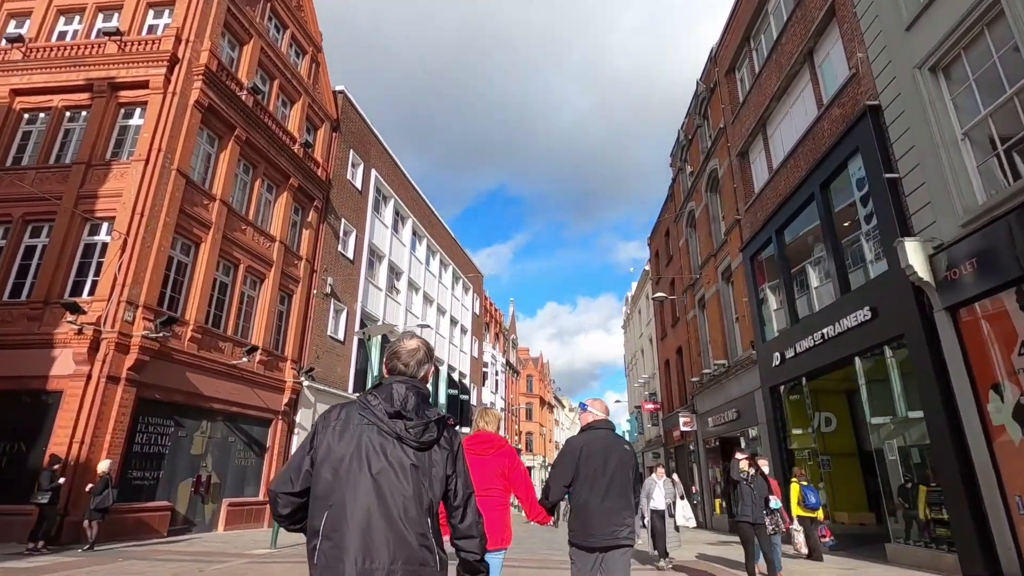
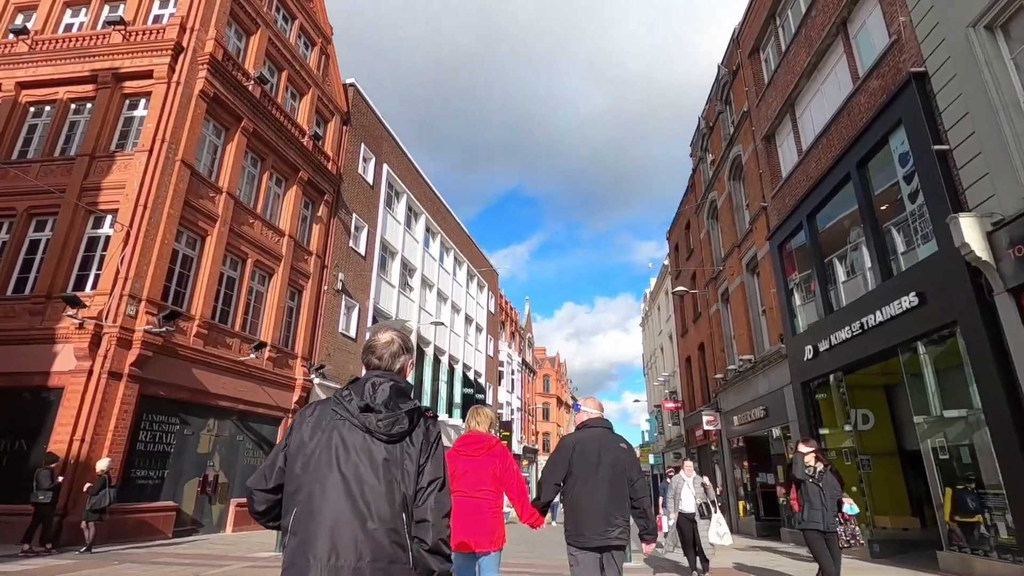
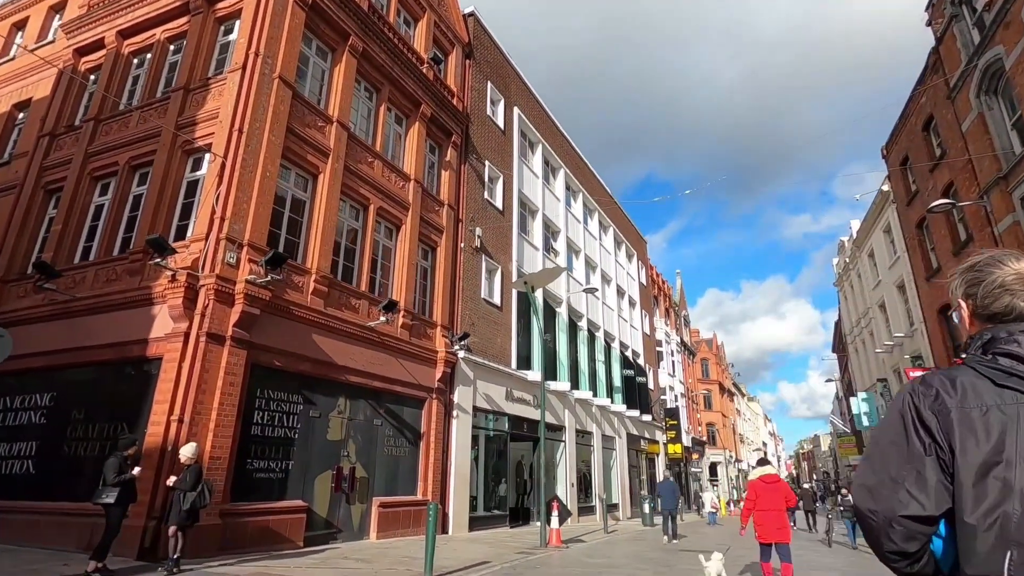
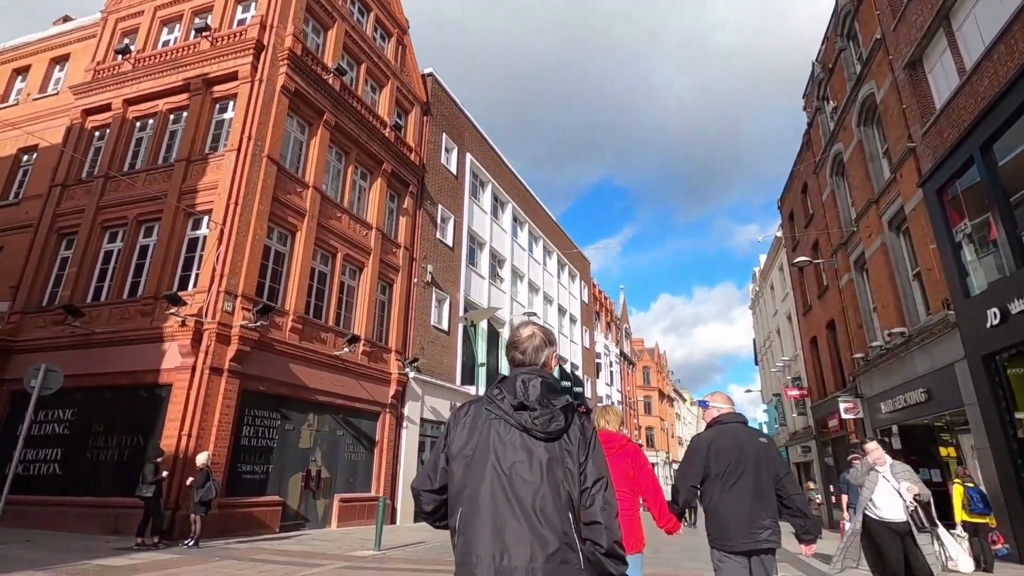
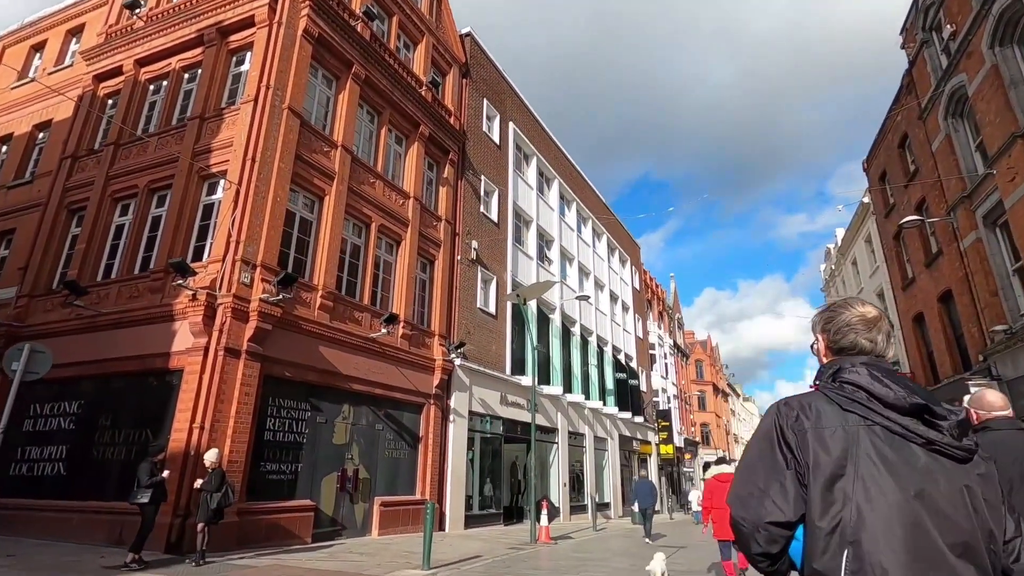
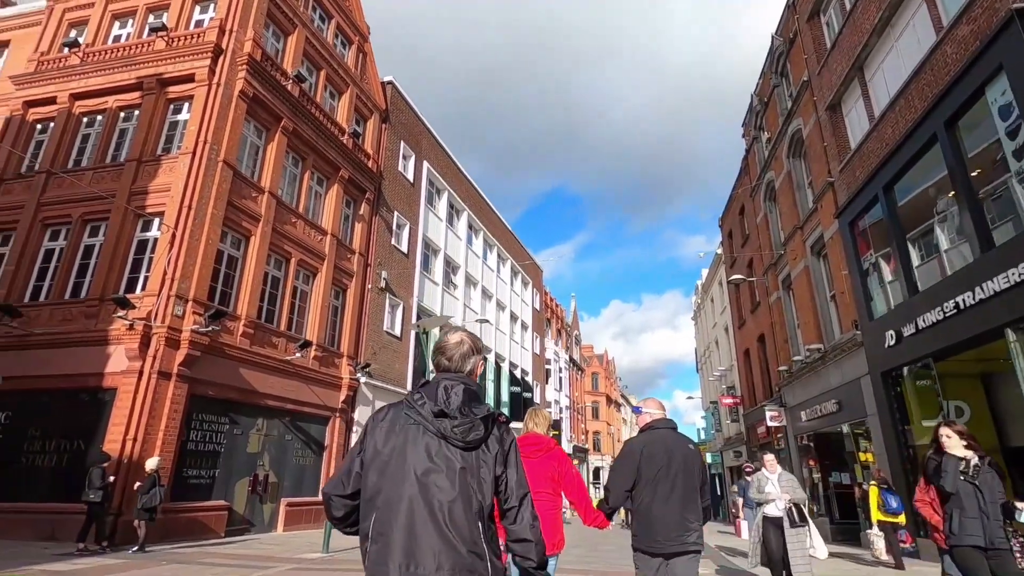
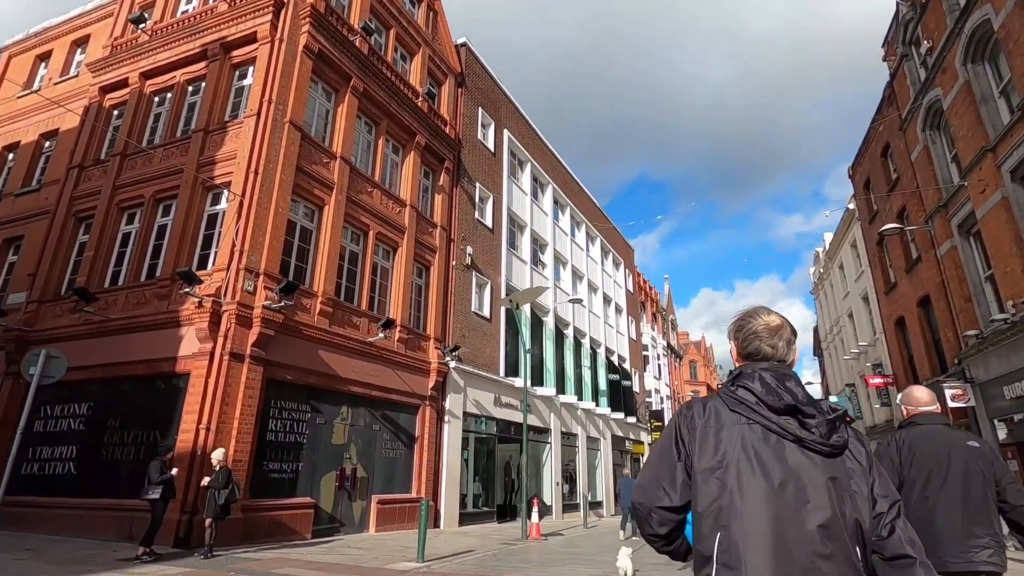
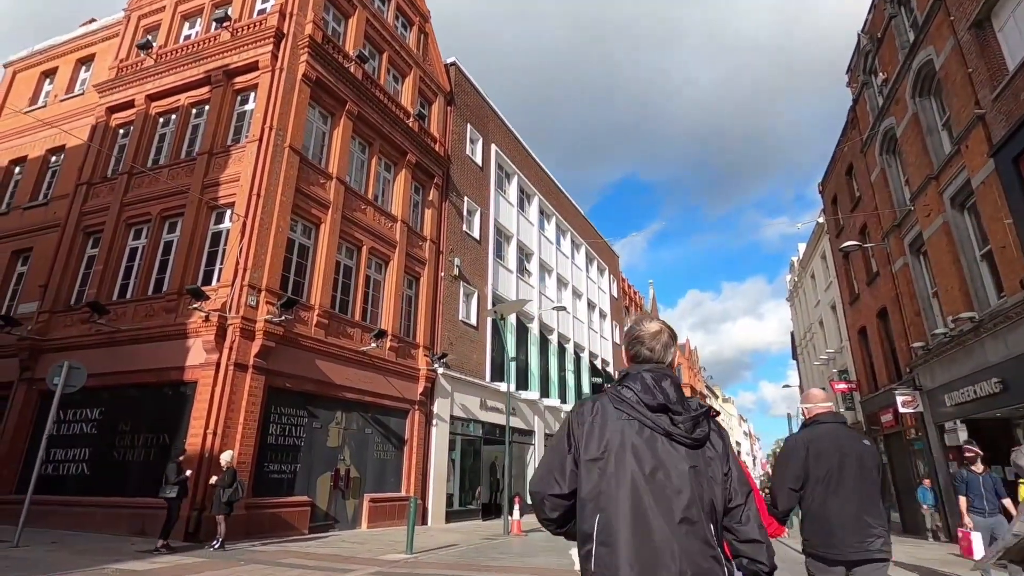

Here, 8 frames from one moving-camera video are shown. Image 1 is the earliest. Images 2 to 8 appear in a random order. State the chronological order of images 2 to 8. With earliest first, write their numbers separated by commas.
2, 6, 4, 8, 7, 5, 3
